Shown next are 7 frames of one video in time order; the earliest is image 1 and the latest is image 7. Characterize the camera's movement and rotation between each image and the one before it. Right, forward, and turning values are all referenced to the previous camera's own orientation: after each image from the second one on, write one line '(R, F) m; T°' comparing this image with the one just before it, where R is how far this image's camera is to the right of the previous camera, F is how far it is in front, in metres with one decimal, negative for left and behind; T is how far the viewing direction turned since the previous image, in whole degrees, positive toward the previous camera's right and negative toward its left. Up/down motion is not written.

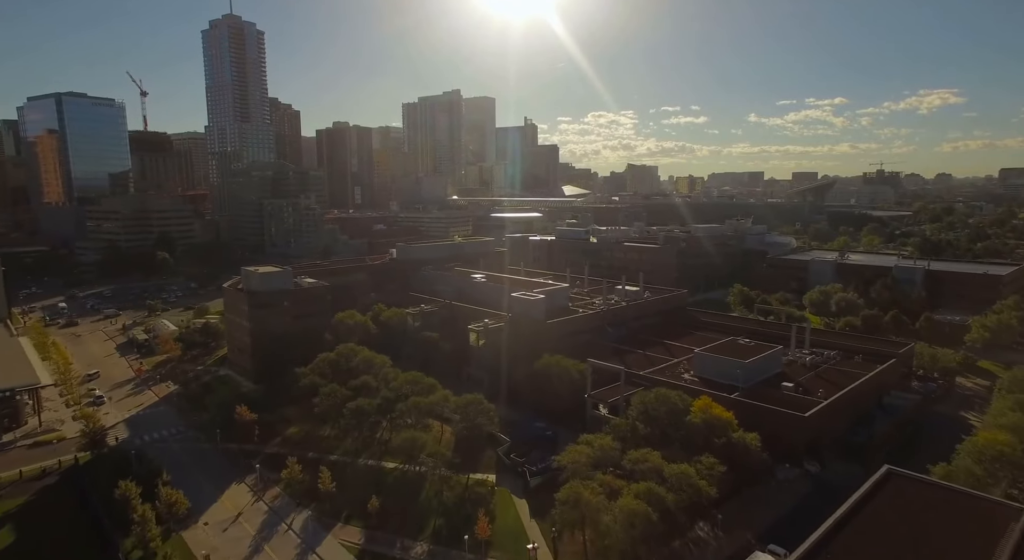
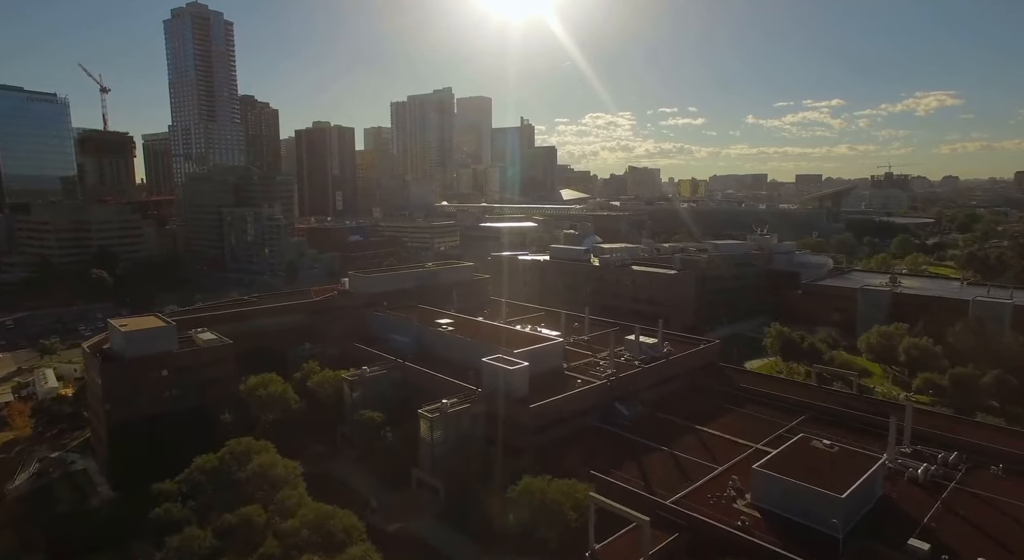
(+0.9, +7.8) m; 0°
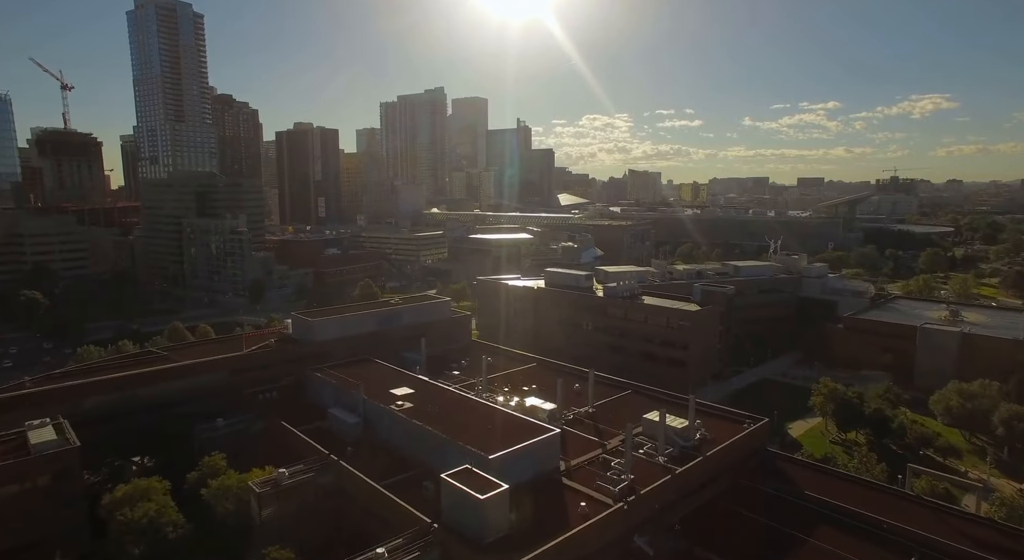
(+0.5, +6.3) m; 0°
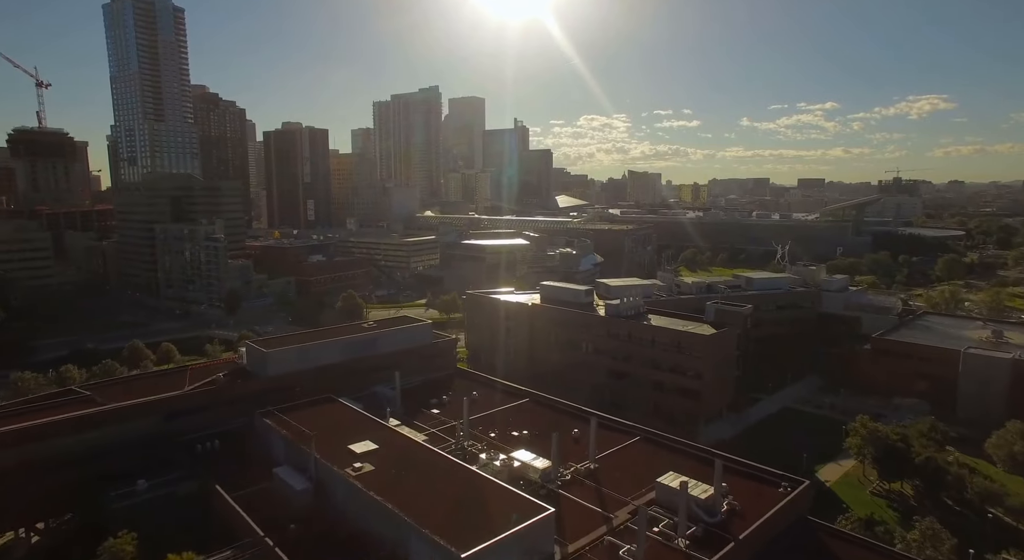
(+0.3, +3.4) m; 0°
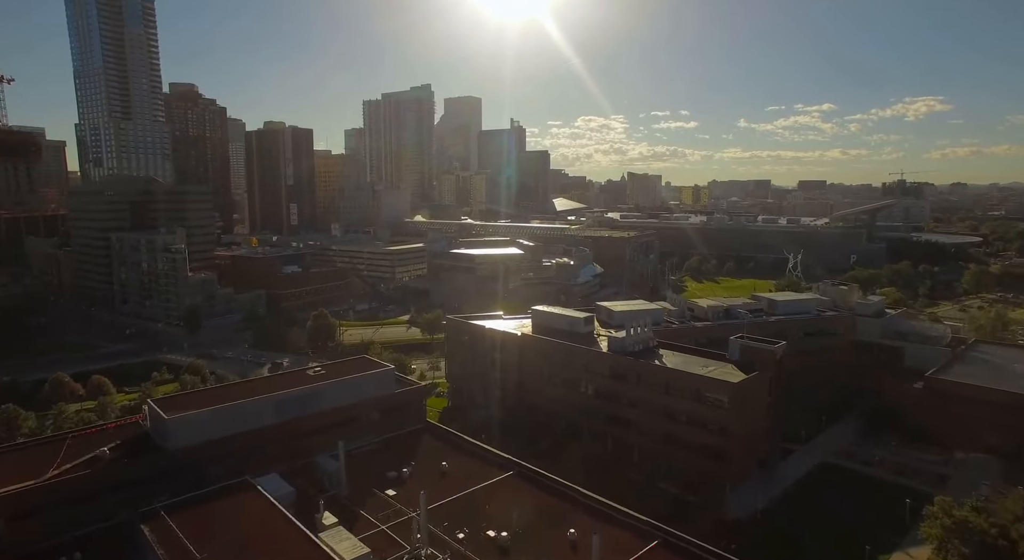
(+0.5, +4.8) m; 0°
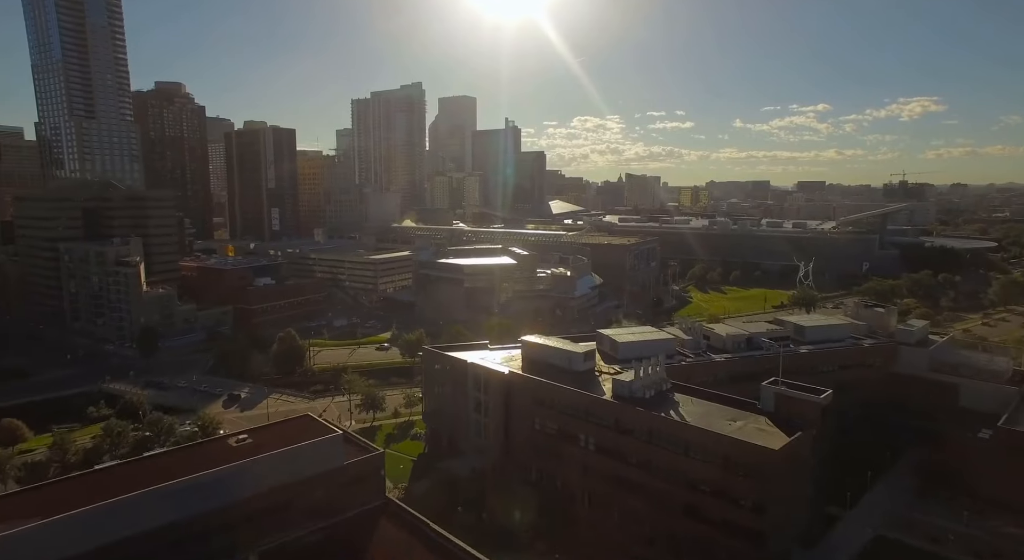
(+0.4, +4.4) m; 0°
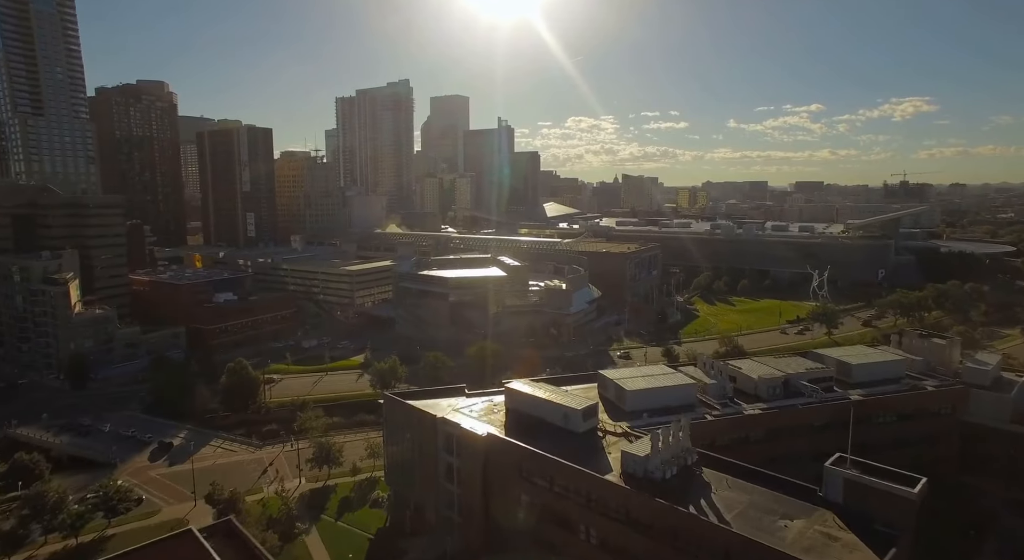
(+0.5, +5.1) m; 0°
